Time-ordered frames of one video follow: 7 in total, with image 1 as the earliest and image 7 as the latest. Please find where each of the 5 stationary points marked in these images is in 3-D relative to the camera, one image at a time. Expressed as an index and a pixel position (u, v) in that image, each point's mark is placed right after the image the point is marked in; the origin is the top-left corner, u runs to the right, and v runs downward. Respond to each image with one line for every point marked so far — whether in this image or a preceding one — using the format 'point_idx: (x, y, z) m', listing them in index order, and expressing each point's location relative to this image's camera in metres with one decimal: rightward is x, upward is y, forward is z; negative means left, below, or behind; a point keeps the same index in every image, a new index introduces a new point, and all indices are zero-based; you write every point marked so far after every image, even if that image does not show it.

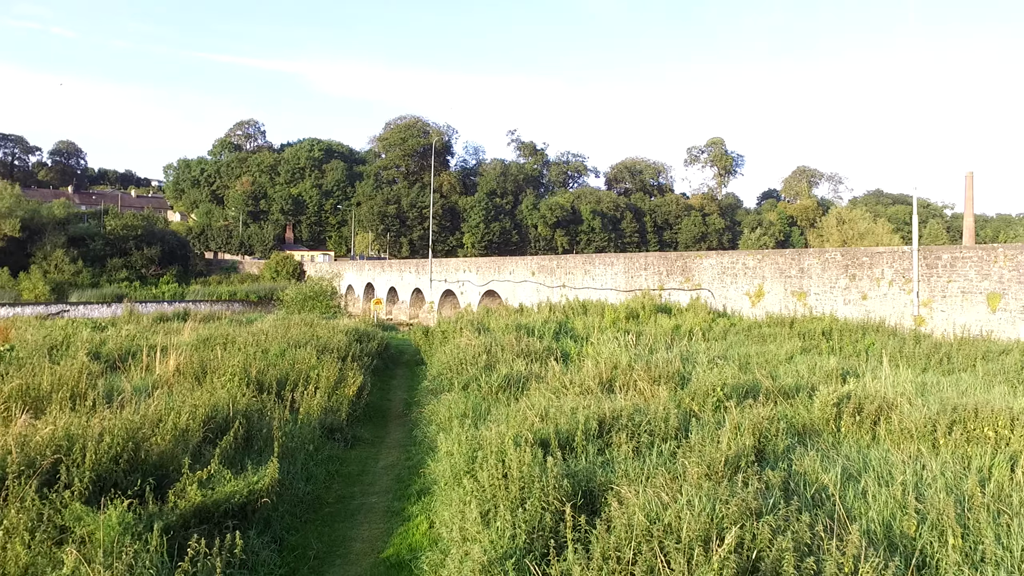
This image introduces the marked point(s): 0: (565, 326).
0: (+0.8, -0.6, +12.6) m
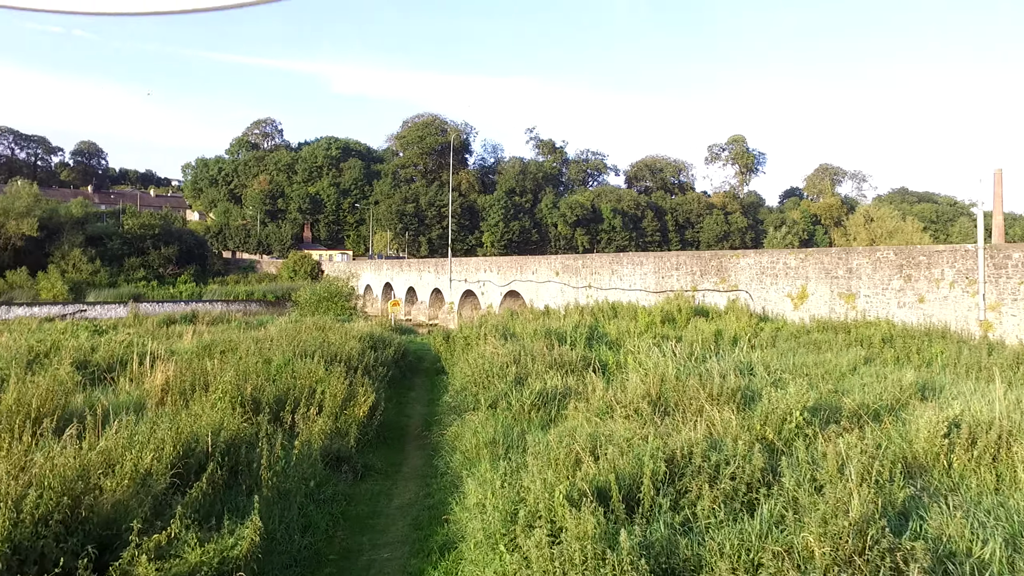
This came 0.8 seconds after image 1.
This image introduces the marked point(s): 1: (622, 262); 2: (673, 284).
0: (+1.2, -0.6, +11.6) m
1: (+2.7, +0.6, +19.7) m
2: (+3.5, +0.1, +17.9) m
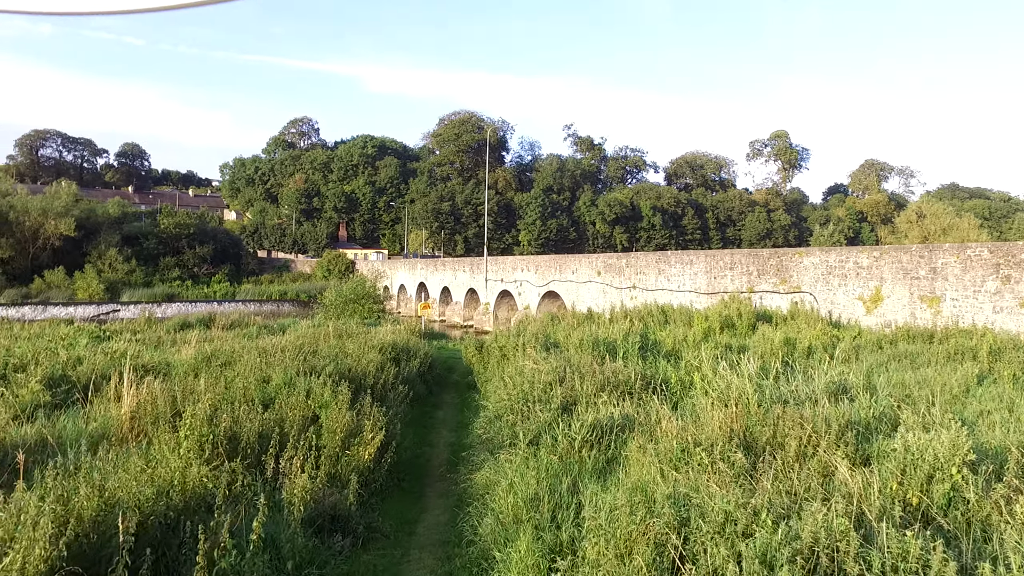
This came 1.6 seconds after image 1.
0: (+1.7, -0.6, +10.3) m
1: (+3.5, +0.6, +18.3) m
2: (+4.3, +0.1, +16.5) m
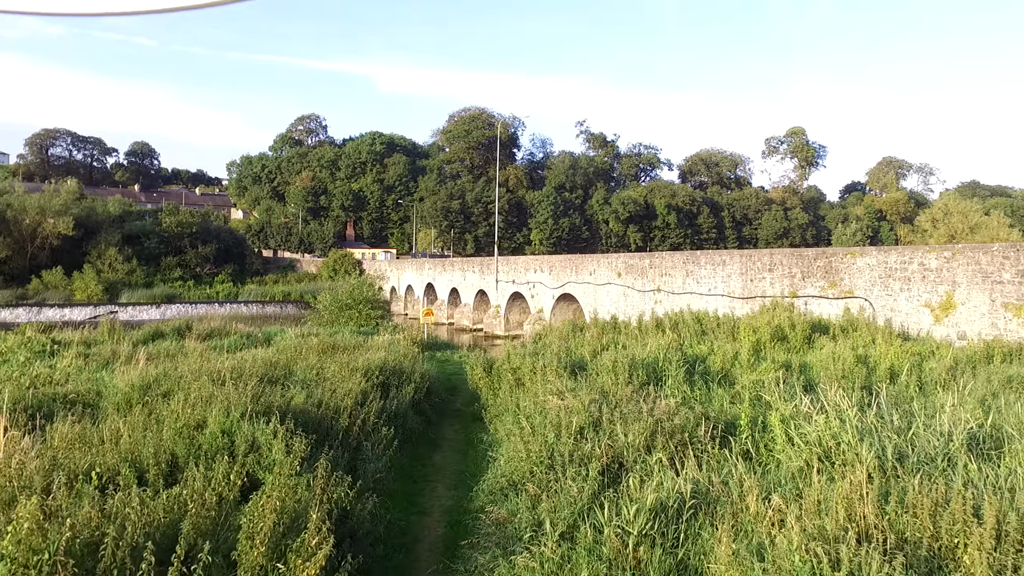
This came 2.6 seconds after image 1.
0: (+1.9, -0.7, +8.6) m
1: (+3.8, +0.5, +16.6) m
2: (+4.6, 0.0, +14.8) m
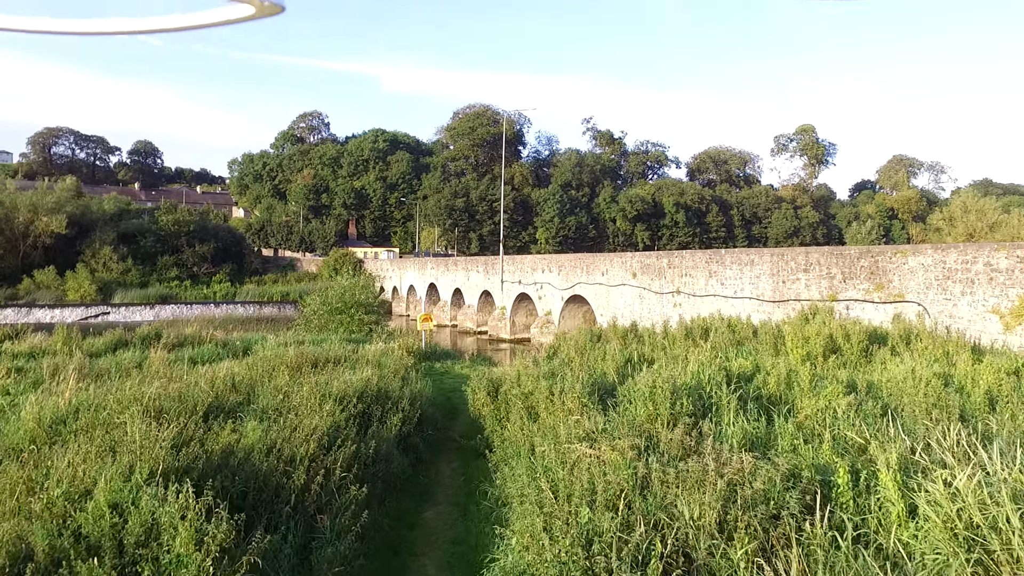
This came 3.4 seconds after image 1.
0: (+2.0, -0.8, +7.2) m
1: (+3.9, +0.5, +15.1) m
2: (+4.7, -0.1, +13.3) m
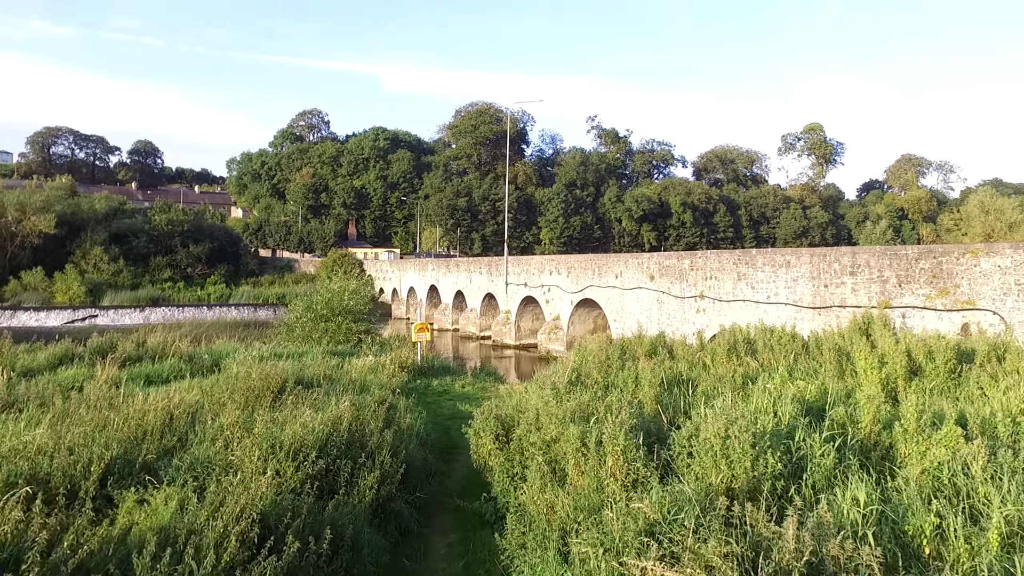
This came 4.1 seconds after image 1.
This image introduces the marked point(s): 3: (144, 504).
0: (+2.1, -0.8, +5.6) m
1: (+4.1, +0.4, +13.6) m
2: (+4.8, -0.1, +11.8) m
3: (-1.7, -0.9, +3.8) m
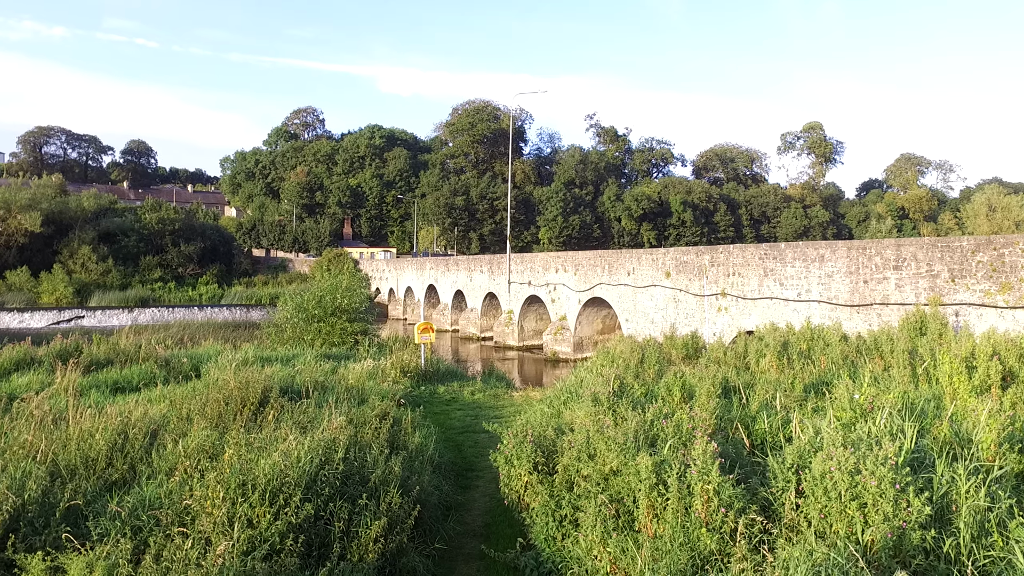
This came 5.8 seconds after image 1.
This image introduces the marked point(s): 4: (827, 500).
0: (+2.3, -0.8, +4.5) m
1: (+4.2, +0.5, +12.5) m
2: (+5.0, -0.1, +10.7) m
3: (-1.5, -0.8, +2.7) m
4: (+1.1, -0.7, +3.0) m
